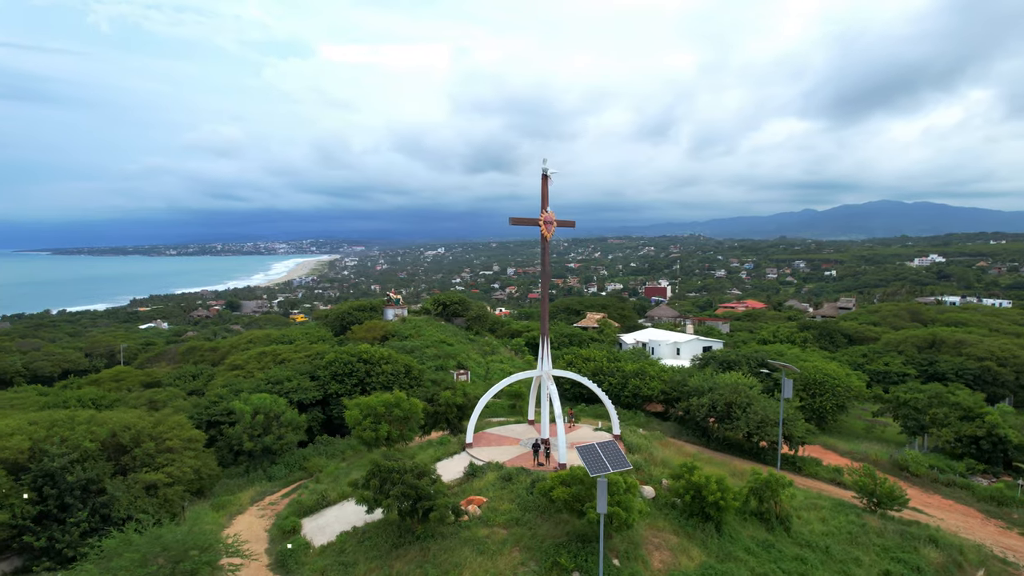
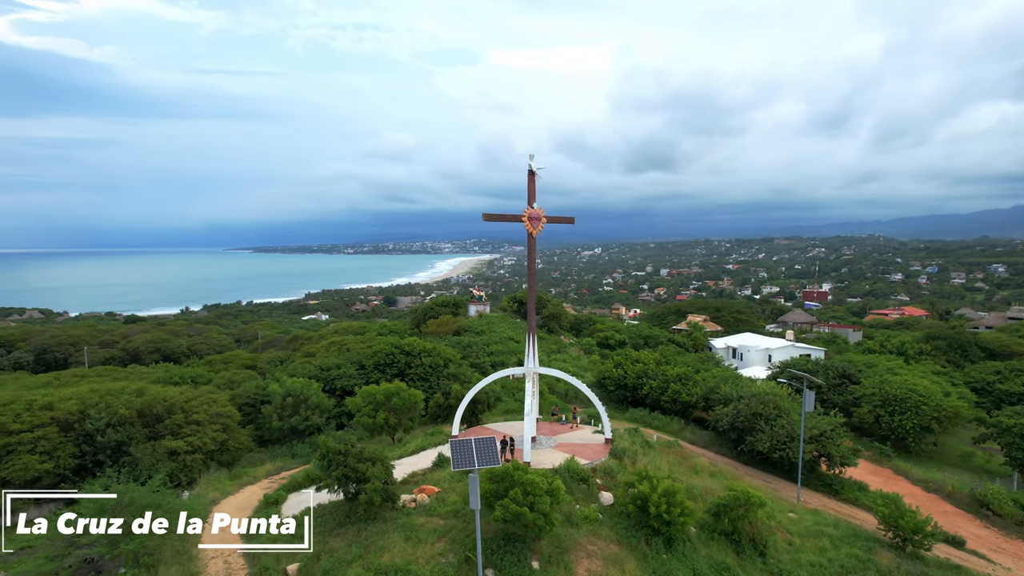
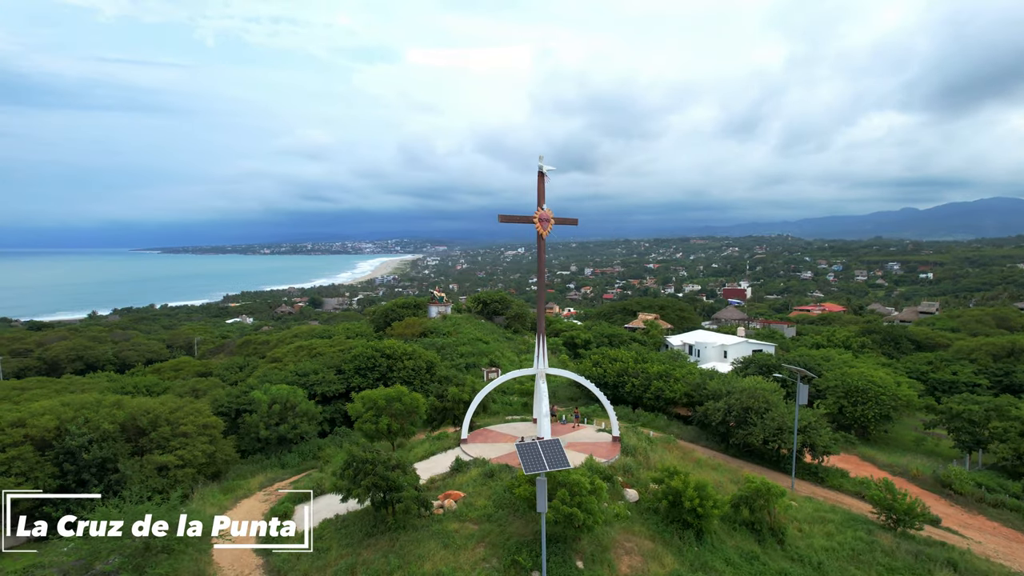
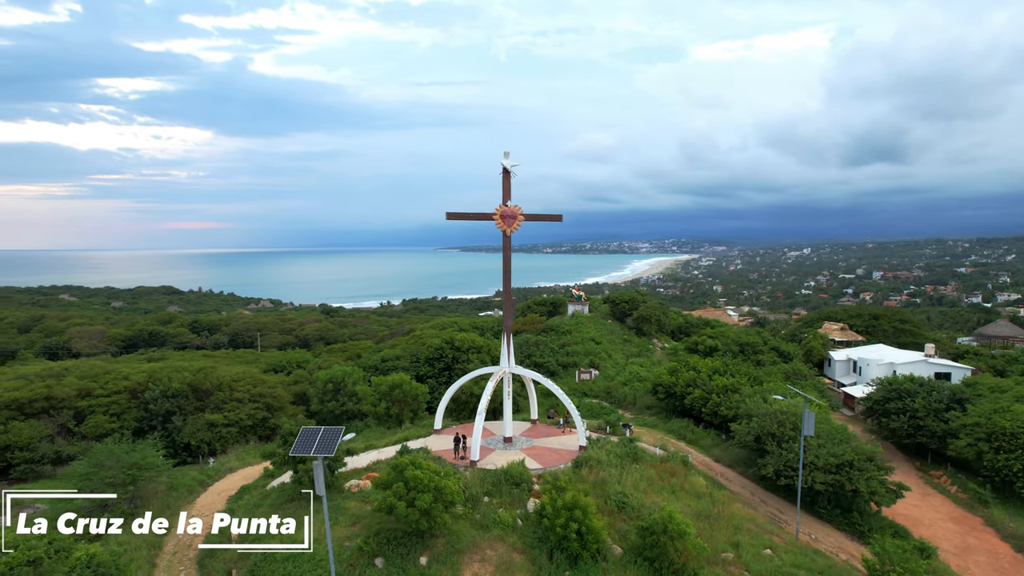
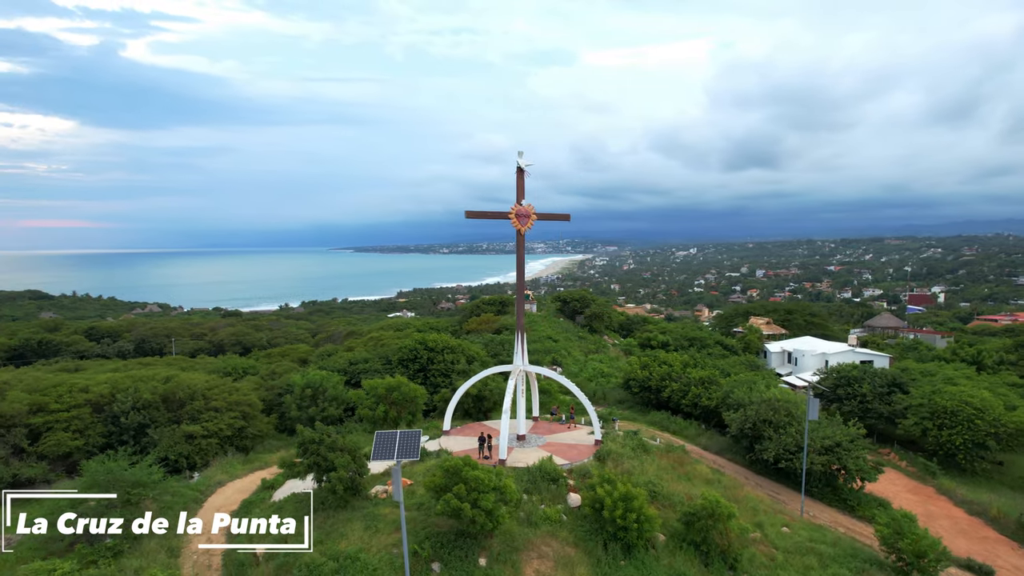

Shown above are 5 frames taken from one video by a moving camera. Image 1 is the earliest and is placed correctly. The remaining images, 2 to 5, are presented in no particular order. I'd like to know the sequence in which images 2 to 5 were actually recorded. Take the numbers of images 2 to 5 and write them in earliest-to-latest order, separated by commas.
3, 2, 5, 4
